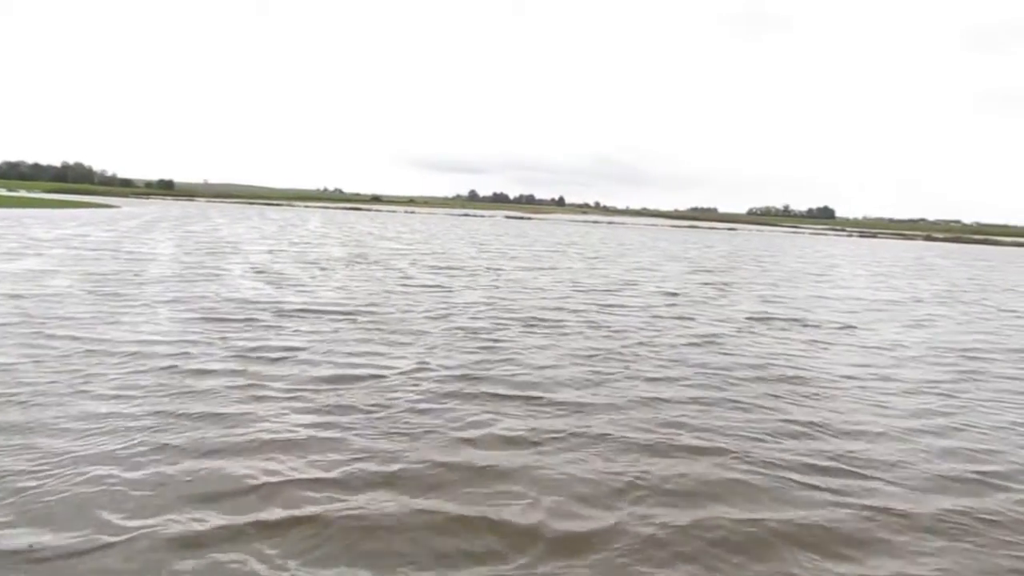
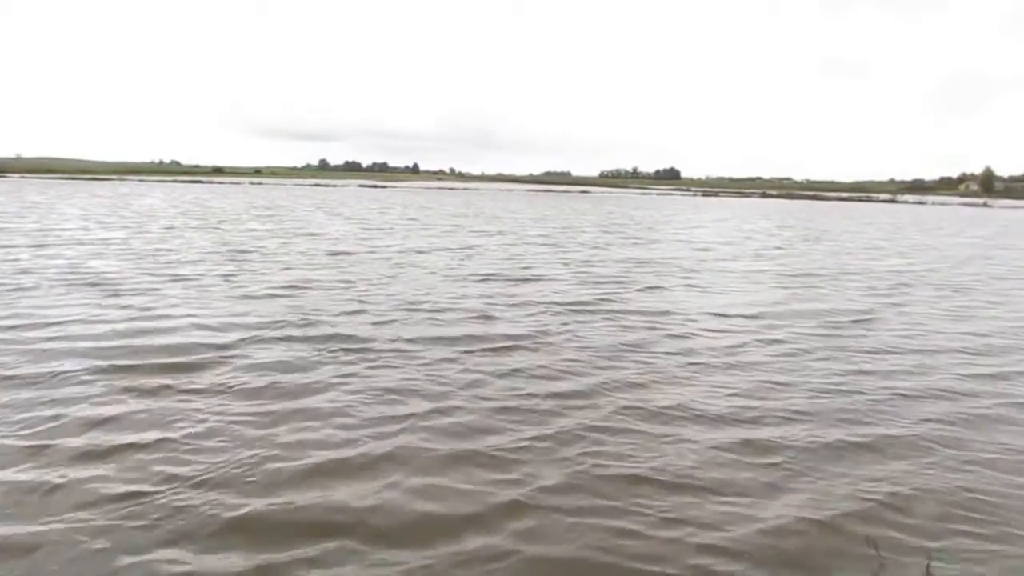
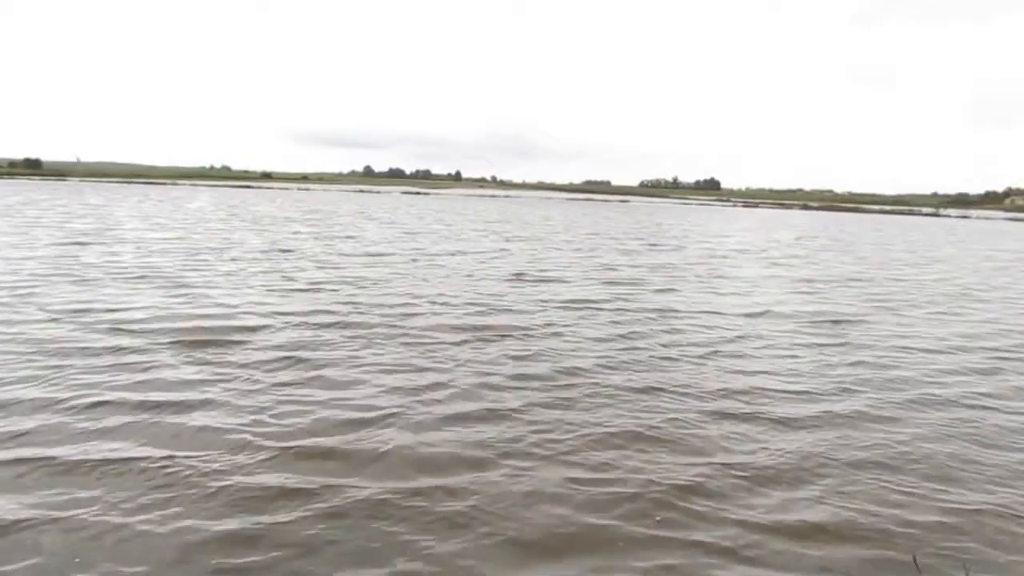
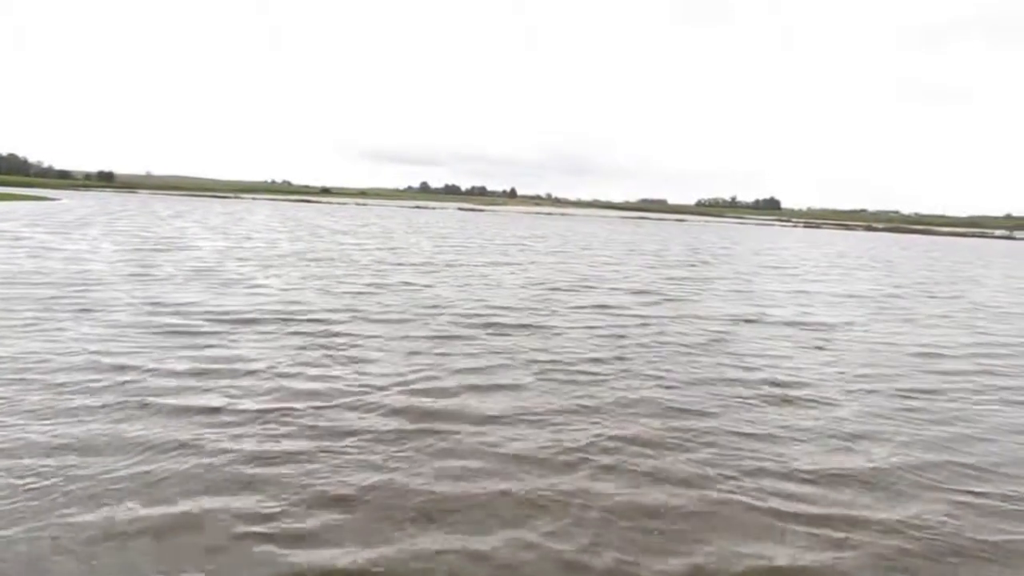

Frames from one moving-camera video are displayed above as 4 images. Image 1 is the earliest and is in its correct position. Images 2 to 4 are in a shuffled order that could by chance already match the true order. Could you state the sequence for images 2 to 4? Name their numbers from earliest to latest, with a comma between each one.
4, 3, 2
